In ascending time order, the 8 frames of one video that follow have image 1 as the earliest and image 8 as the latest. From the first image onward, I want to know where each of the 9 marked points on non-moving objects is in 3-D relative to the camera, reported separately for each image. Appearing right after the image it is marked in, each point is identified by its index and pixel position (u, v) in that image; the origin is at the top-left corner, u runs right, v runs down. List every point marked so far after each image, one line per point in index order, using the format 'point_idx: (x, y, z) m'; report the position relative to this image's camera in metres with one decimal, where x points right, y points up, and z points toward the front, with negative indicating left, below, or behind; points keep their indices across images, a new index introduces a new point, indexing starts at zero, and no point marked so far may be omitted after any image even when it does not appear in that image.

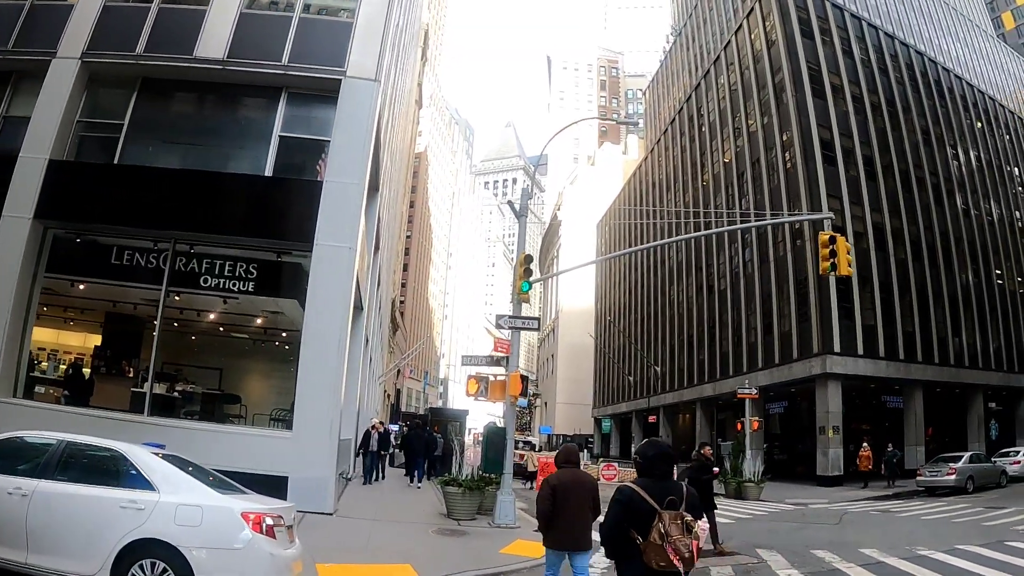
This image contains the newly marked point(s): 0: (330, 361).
0: (-4.3, -1.9, +15.9) m
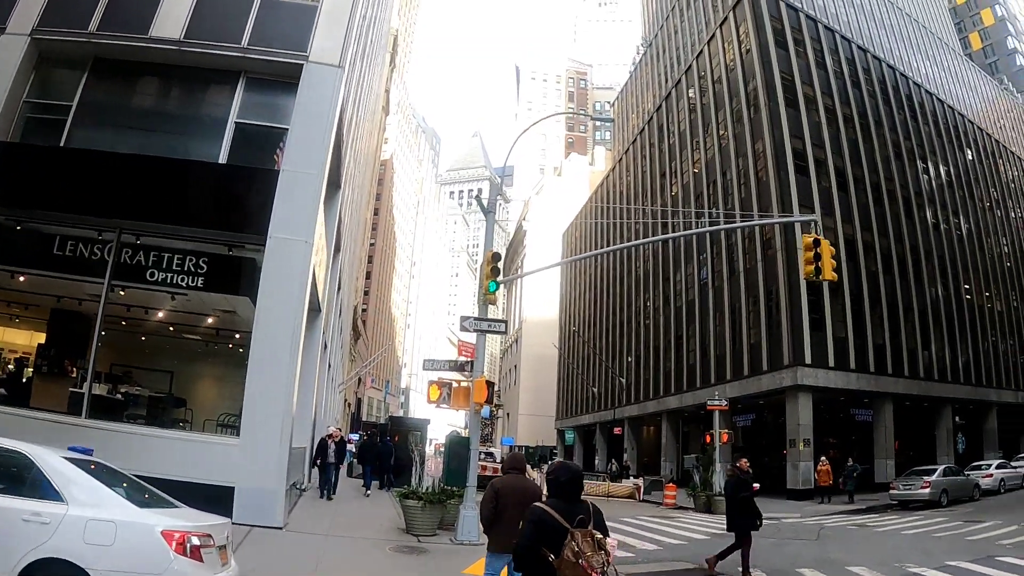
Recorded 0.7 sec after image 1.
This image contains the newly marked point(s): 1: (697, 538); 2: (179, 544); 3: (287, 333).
0: (-5.0, -1.7, +14.5) m
1: (+4.8, -6.5, +16.9) m
2: (-3.2, -2.5, +6.3) m
3: (-4.8, -1.1, +14.4) m
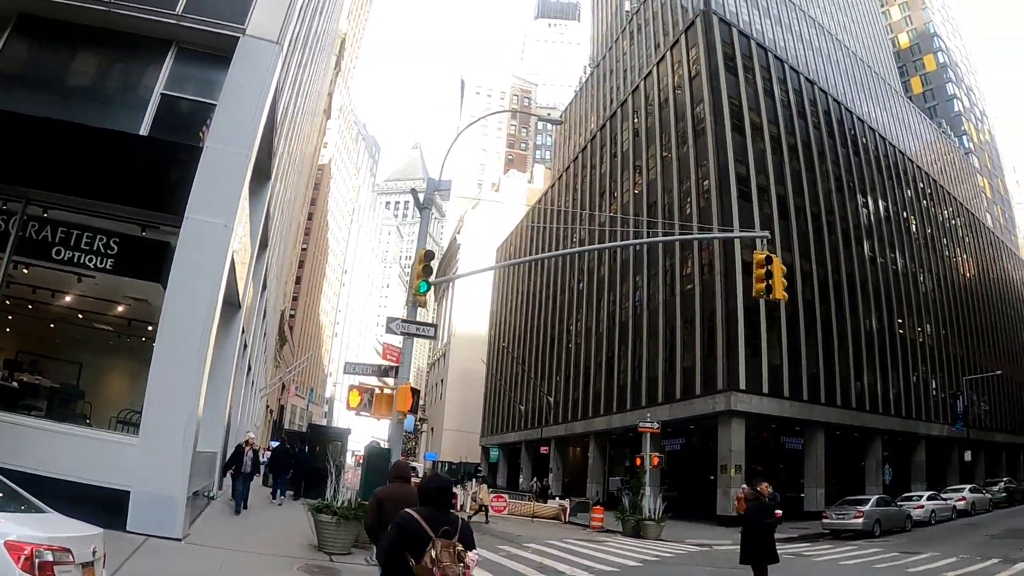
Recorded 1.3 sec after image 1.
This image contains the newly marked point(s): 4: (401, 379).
0: (-6.3, -1.3, +12.7) m
1: (+2.9, -6.8, +16.0) m
2: (-3.7, -2.0, +4.8) m
3: (-6.0, -0.8, +12.7) m
4: (-2.0, -1.6, +11.5) m
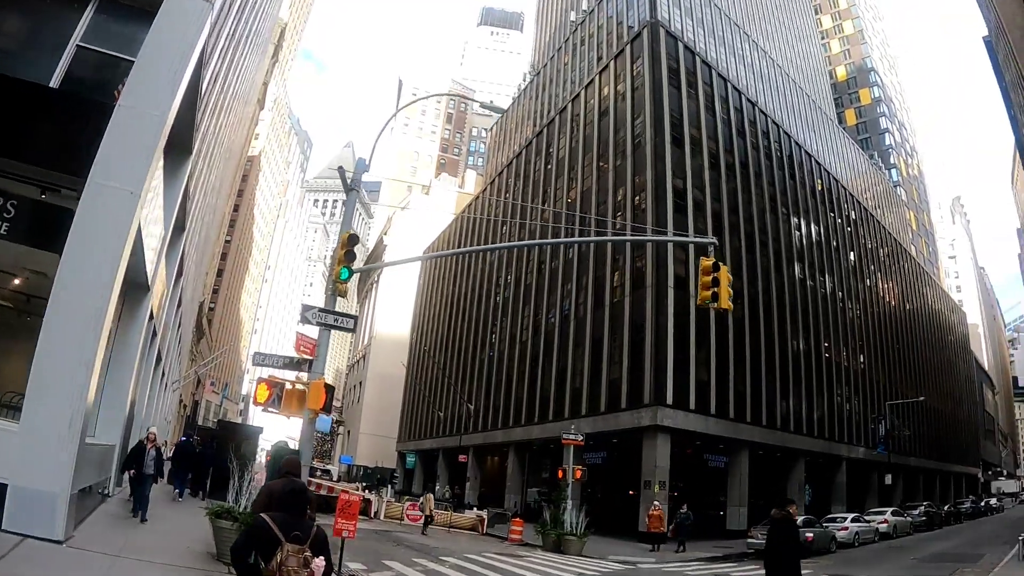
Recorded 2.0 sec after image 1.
0: (-7.4, -0.8, +11.0) m
1: (+1.0, -6.9, +15.2) m
2: (-4.0, -1.6, +3.4) m
3: (-7.1, -0.2, +11.0) m
4: (-3.1, -1.4, +10.3) m
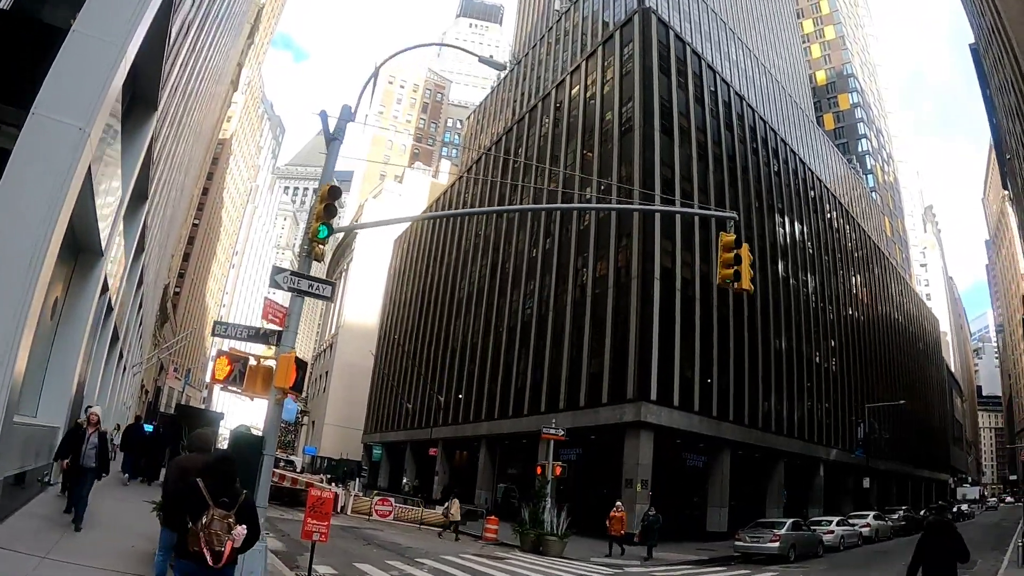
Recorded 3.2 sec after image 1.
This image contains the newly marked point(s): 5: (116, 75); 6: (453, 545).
0: (-7.4, -0.1, +9.4) m
1: (+0.6, -6.4, +14.0) m
2: (-3.6, -1.1, +1.9) m
3: (-7.1, +0.4, +9.4) m
4: (-3.1, -0.9, +8.9) m
5: (-6.1, +3.2, +10.1) m
6: (-1.8, -7.8, +19.9) m
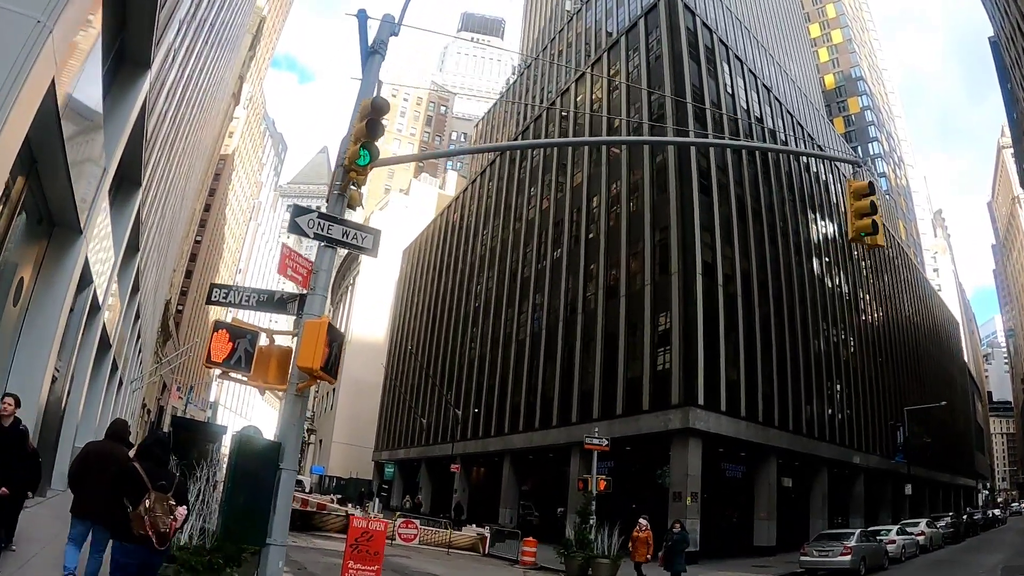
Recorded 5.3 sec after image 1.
0: (-6.5, +0.2, +7.2) m
1: (+1.7, -6.1, +11.7) m
2: (-2.7, -0.5, -0.3) m
3: (-6.1, +0.7, +7.2) m
4: (-2.1, -0.4, +6.7) m
5: (-5.2, +3.6, +8.0) m
6: (-0.6, -7.6, +17.5) m
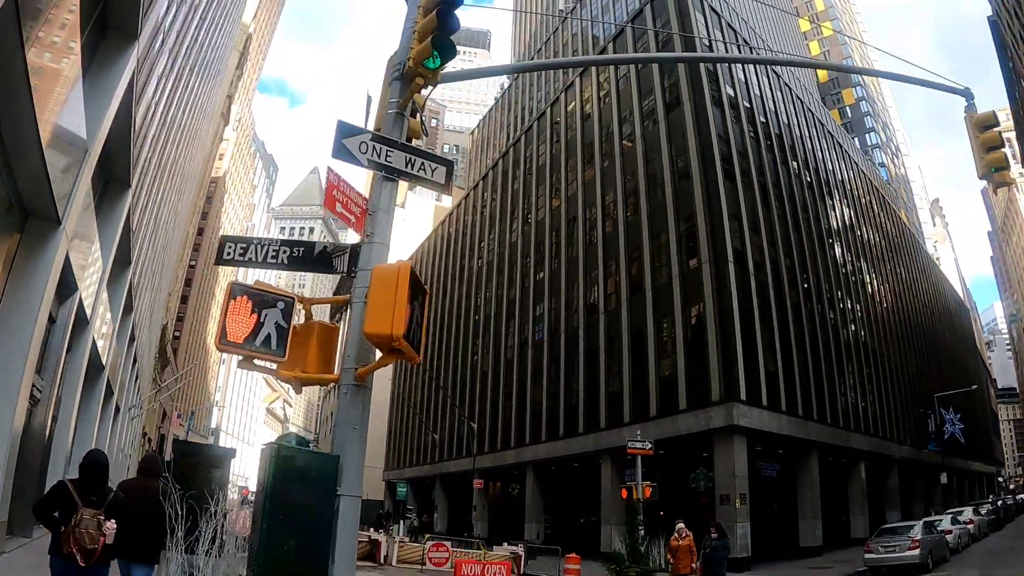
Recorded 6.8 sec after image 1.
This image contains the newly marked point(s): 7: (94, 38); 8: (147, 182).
0: (-5.7, +0.3, +5.6) m
1: (+2.8, -5.7, +10.0) m
2: (-1.8, -0.1, -1.9) m
3: (-5.4, +0.8, +5.6) m
4: (-1.3, -0.2, +5.1) m
5: (-4.6, +3.7, +6.4) m
6: (+0.5, -7.5, +15.8) m
7: (-7.0, +4.2, +11.0) m
8: (-10.9, +3.0, +19.1) m
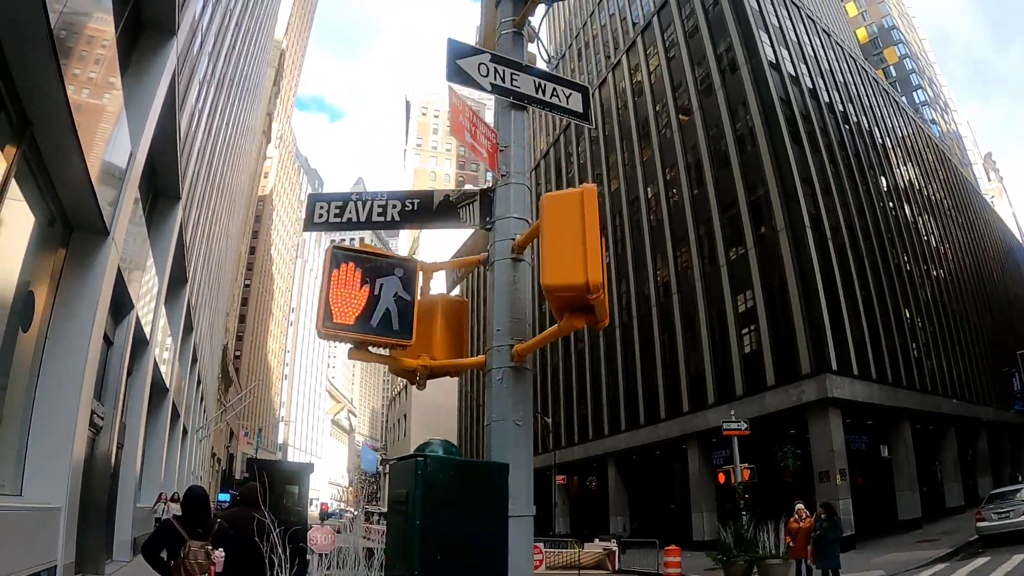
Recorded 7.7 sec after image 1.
0: (-4.7, +0.1, +5.0) m
1: (+4.6, -5.0, +8.8) m
2: (-1.4, 0.0, -2.7) m
3: (-4.4, +0.6, +5.0) m
4: (-0.3, 0.0, +4.2) m
5: (-3.9, +3.6, +5.7) m
6: (+2.9, -7.0, +14.8) m
7: (-6.0, +3.9, +10.5) m
8: (-9.1, +2.5, +18.9) m
